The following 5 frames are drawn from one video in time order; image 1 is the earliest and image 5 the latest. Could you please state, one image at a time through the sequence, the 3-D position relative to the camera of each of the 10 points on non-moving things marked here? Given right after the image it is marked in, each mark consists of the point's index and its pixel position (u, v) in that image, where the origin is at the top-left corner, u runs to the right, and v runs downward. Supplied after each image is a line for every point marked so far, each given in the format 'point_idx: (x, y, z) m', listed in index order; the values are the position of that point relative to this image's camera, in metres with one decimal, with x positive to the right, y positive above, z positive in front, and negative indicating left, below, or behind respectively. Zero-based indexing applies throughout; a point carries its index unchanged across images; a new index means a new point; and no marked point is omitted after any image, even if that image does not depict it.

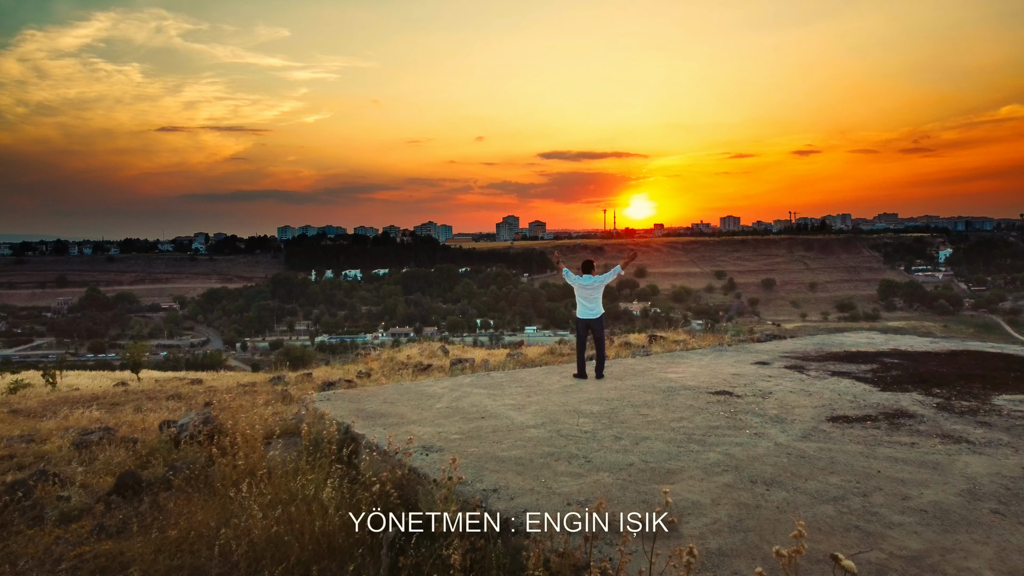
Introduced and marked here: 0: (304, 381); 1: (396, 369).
0: (-3.9, -1.8, +10.3) m
1: (-2.3, -1.6, +10.8) m
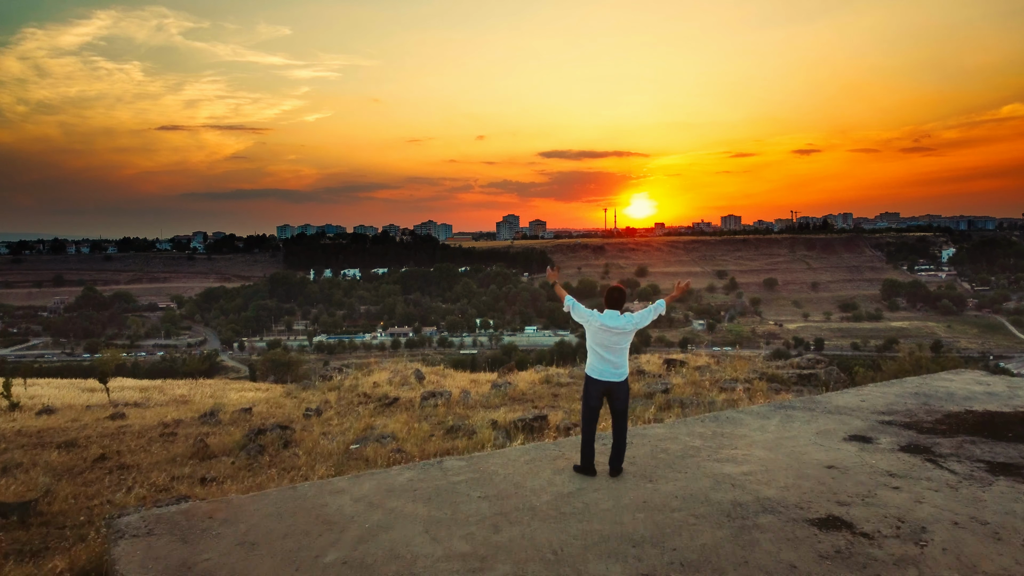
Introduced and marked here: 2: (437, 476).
0: (-4.1, -2.0, +8.2) m
1: (-2.5, -1.9, +8.8) m
2: (-0.5, -1.2, +3.5) m
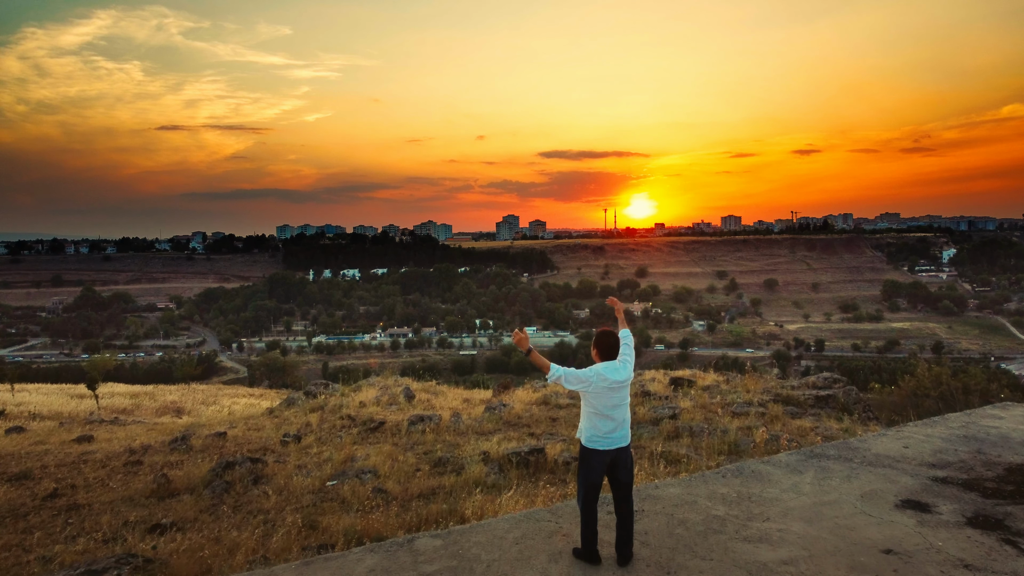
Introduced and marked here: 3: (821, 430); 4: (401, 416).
0: (-4.2, -2.3, +7.6) m
1: (-2.6, -2.1, +8.2) m
2: (-0.5, -1.4, +2.8) m
3: (+4.1, -1.9, +7.3) m
4: (-1.7, -2.0, +8.6) m
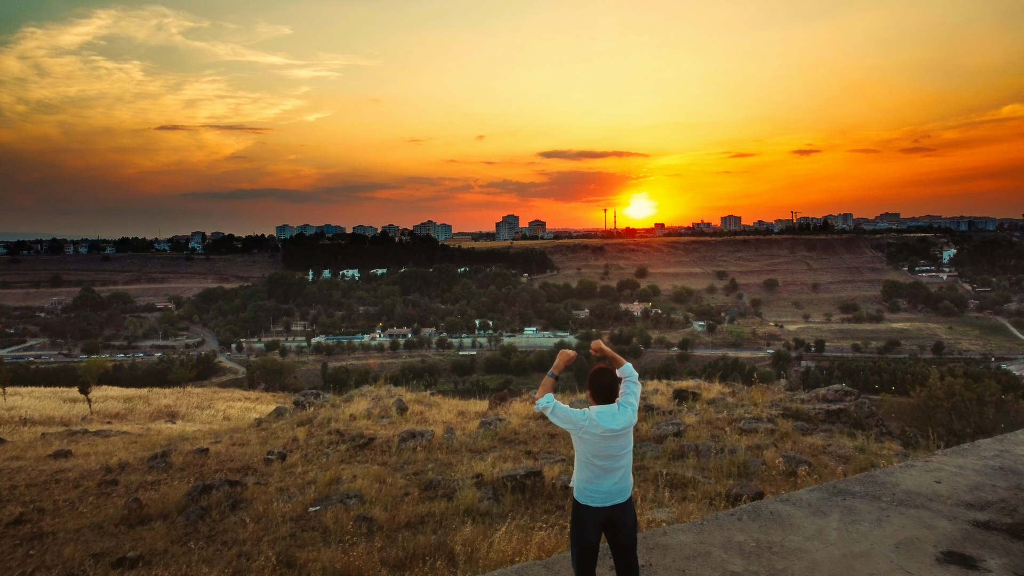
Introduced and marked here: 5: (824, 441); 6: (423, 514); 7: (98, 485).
0: (-4.2, -2.4, +7.2) m
1: (-2.6, -2.2, +7.8) m
2: (-0.6, -1.5, +2.4) m
3: (+4.0, -2.0, +7.0) m
4: (-1.8, -2.1, +8.2) m
5: (+4.1, -2.0, +7.2) m
6: (-0.9, -2.2, +5.5) m
7: (-5.2, -2.5, +7.0) m
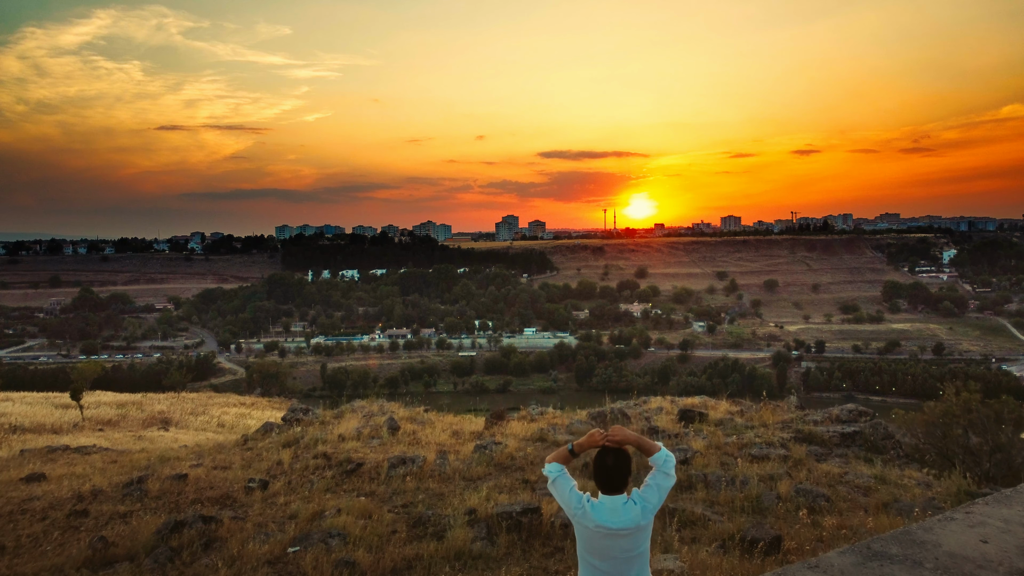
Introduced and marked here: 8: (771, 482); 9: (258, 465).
0: (-4.3, -2.6, +6.8) m
1: (-2.7, -2.4, +7.3) m
2: (-0.6, -1.8, +2.0) m
3: (+4.0, -2.2, +6.5) m
4: (-1.8, -2.3, +7.7) m
5: (+4.0, -2.2, +6.8) m
6: (-0.9, -2.5, +5.0) m
7: (-5.2, -2.7, +6.5) m
8: (+2.9, -2.2, +6.2) m
9: (-3.7, -2.5, +8.0) m
